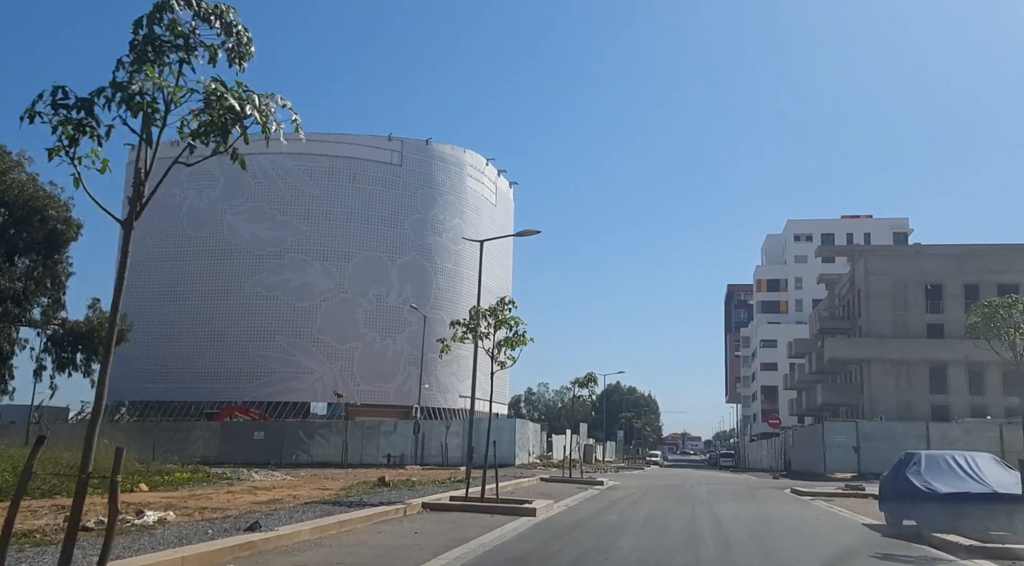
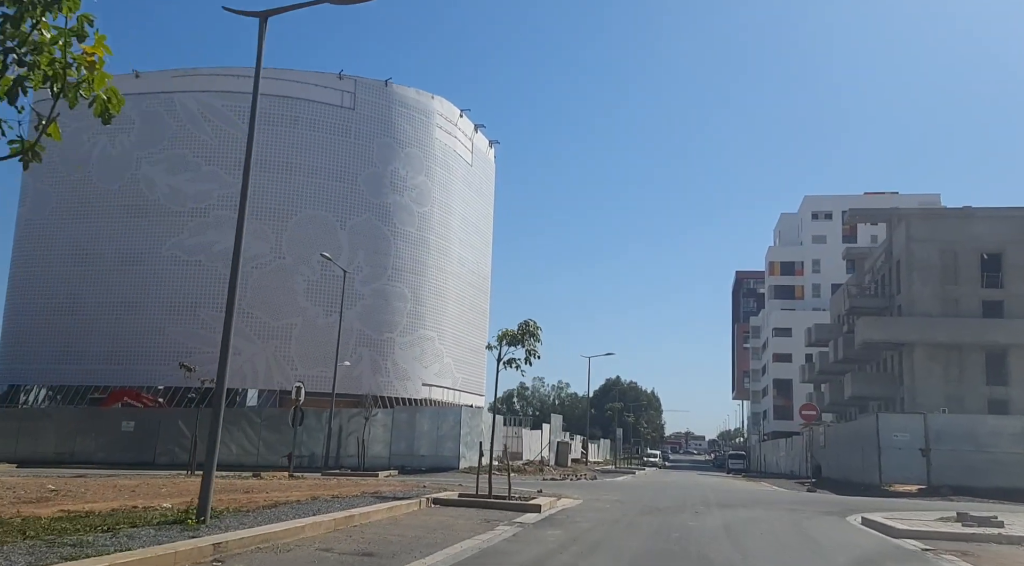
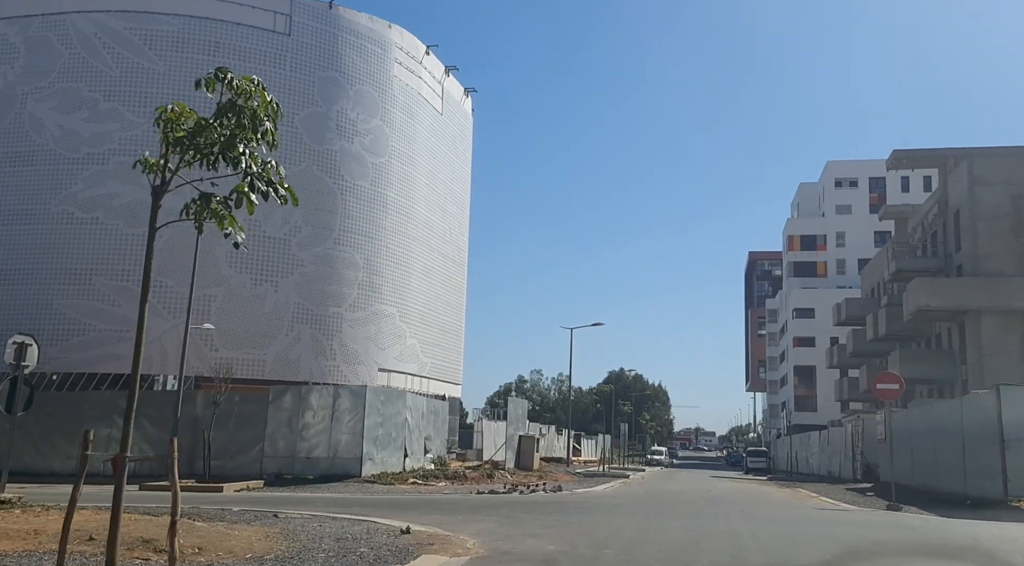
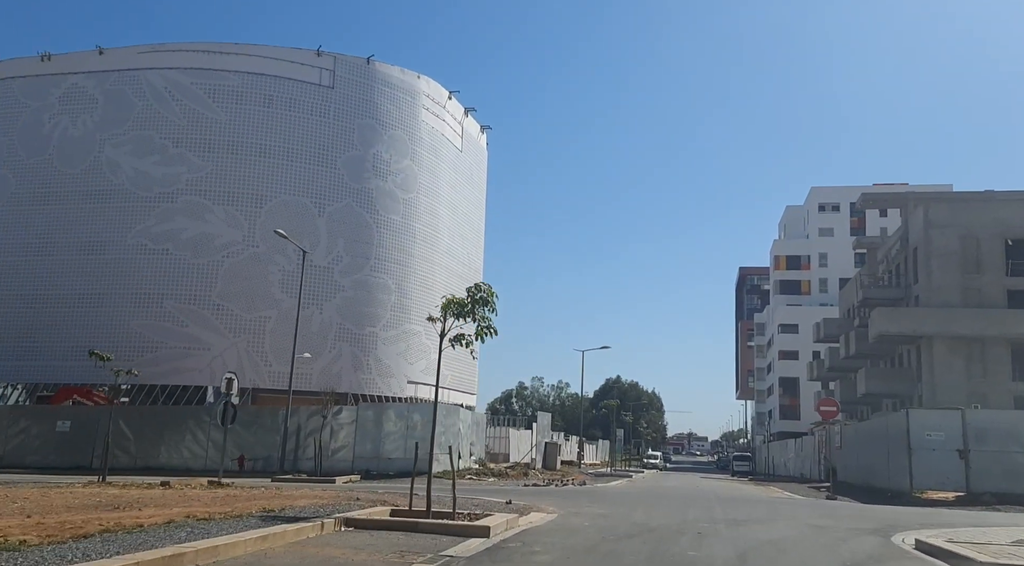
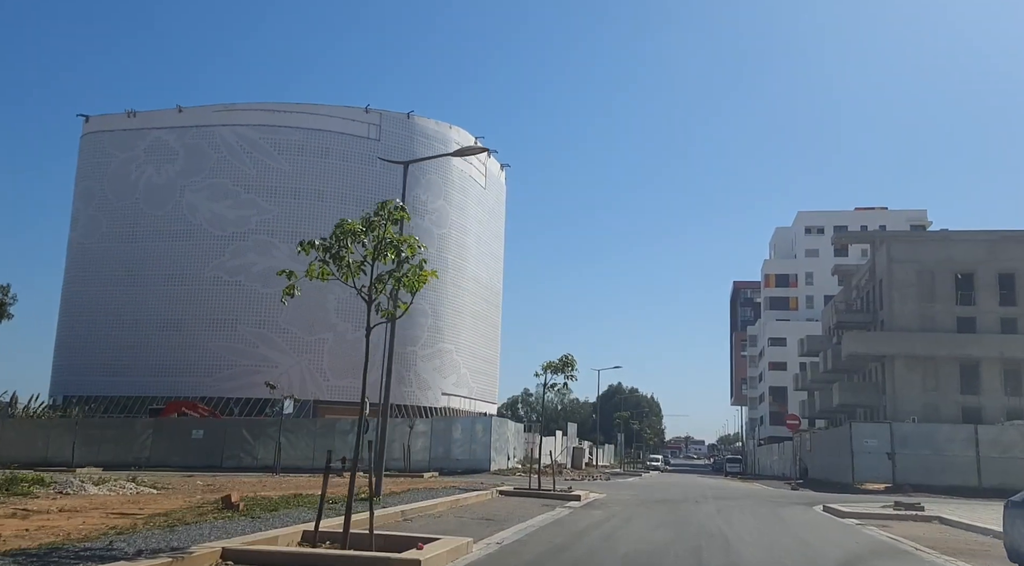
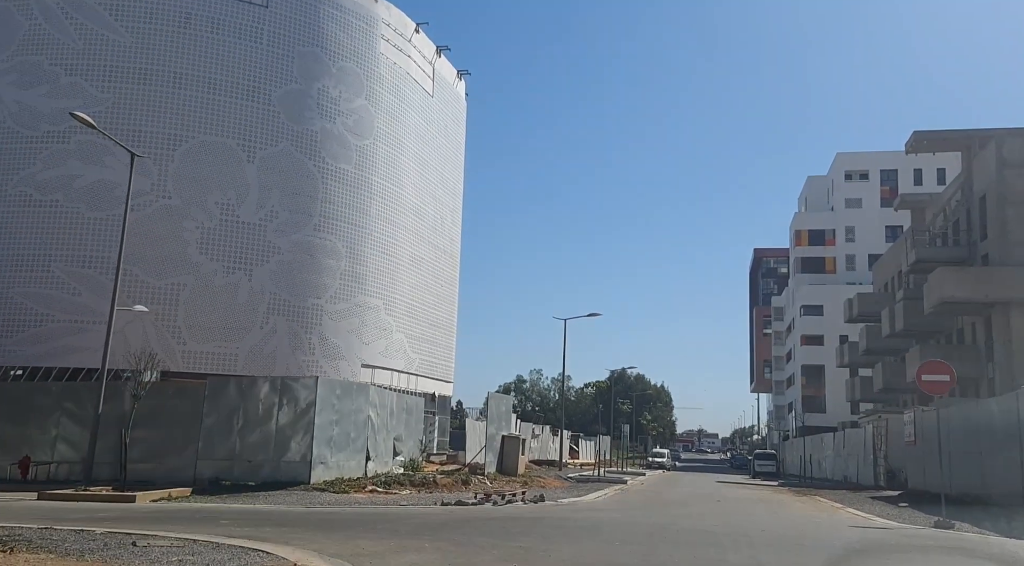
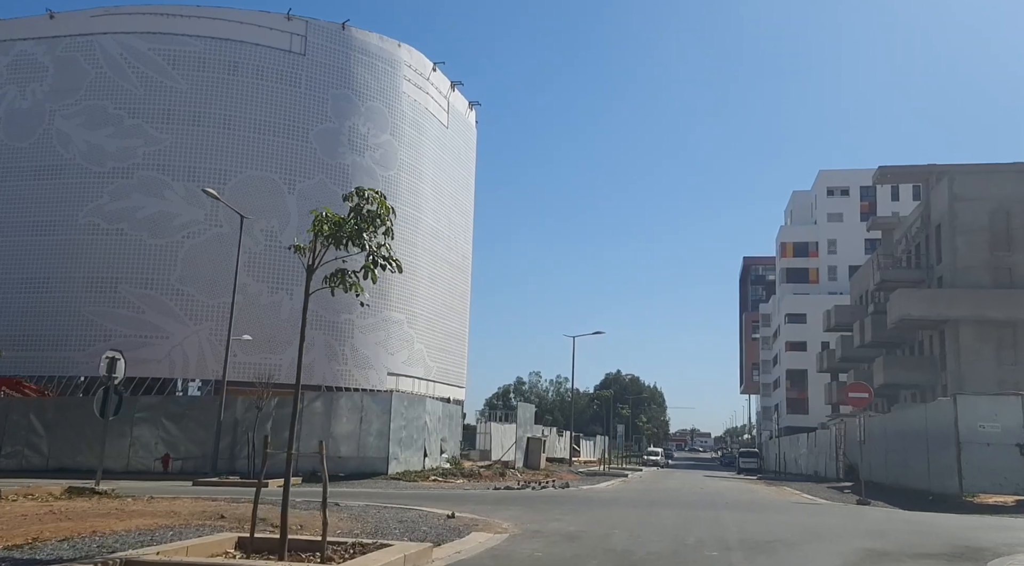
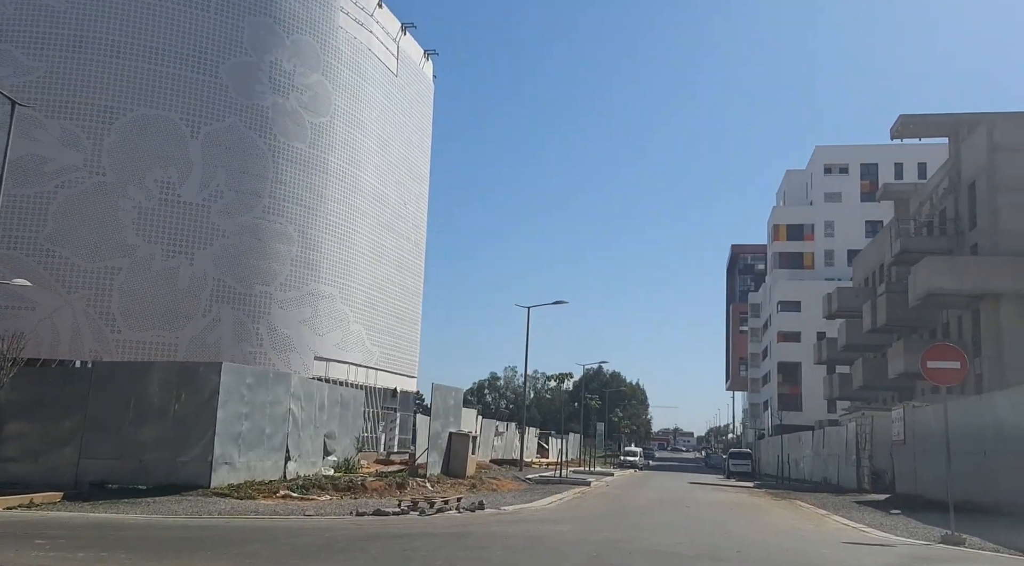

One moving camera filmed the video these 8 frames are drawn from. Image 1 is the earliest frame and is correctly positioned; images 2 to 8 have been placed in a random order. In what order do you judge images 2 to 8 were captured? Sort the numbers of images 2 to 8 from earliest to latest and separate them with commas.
5, 2, 4, 7, 3, 6, 8
